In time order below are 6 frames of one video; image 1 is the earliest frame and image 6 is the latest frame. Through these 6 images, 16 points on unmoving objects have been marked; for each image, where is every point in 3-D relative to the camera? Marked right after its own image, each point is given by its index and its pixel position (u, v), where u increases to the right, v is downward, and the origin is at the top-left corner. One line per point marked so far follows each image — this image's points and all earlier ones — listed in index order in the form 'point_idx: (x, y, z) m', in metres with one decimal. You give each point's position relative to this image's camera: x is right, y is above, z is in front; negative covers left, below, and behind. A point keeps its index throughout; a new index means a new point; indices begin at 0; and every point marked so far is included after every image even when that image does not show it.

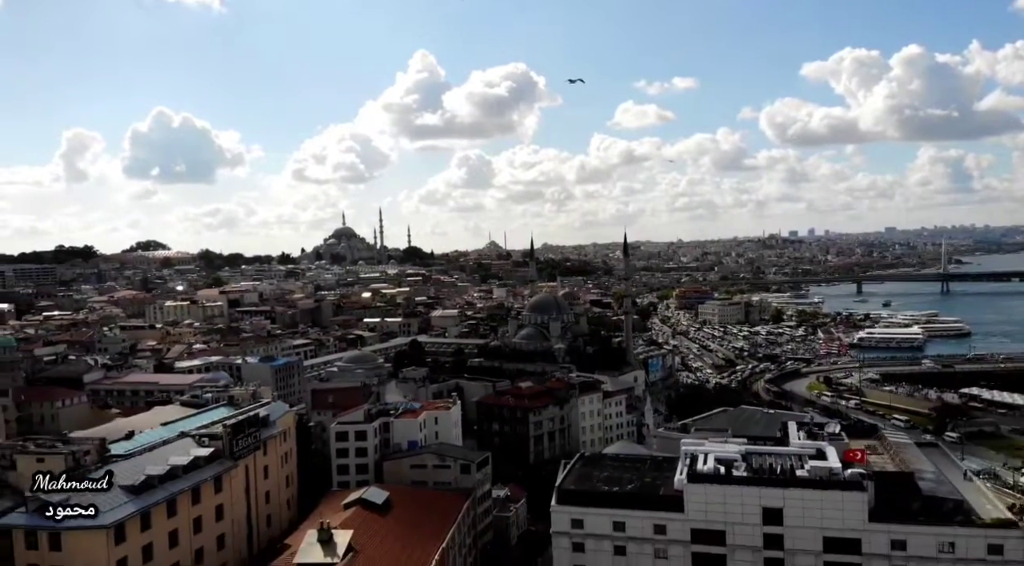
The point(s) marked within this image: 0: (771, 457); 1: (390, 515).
0: (+3.5, -2.3, +11.4) m
1: (-1.5, -3.1, +11.1) m
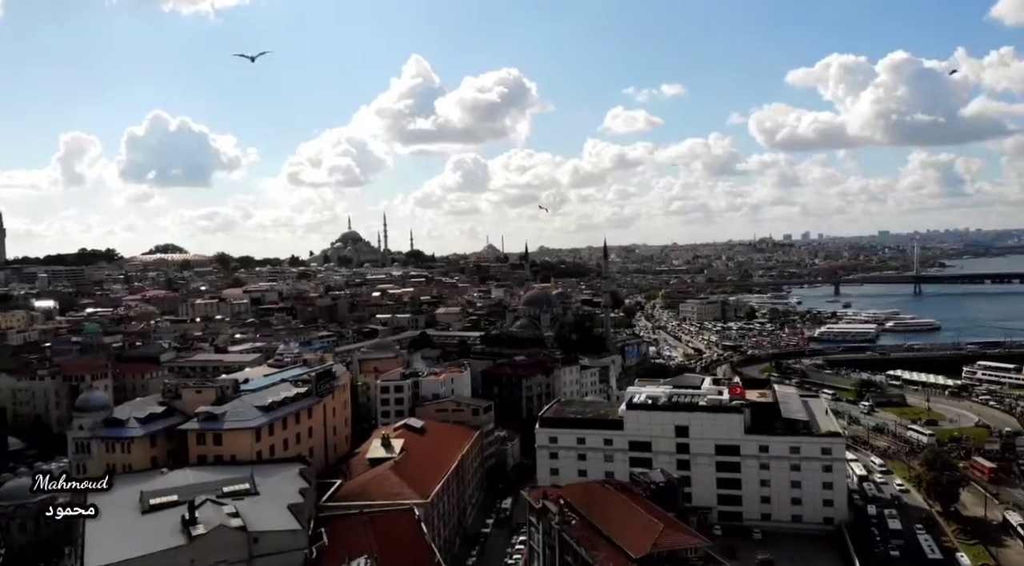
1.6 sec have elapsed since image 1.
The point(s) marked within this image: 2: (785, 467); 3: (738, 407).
0: (+3.4, -2.2, +16.5) m
1: (-1.6, -2.9, +16.1) m
2: (+4.9, -3.3, +15.1) m
3: (+4.1, -2.3, +15.4) m
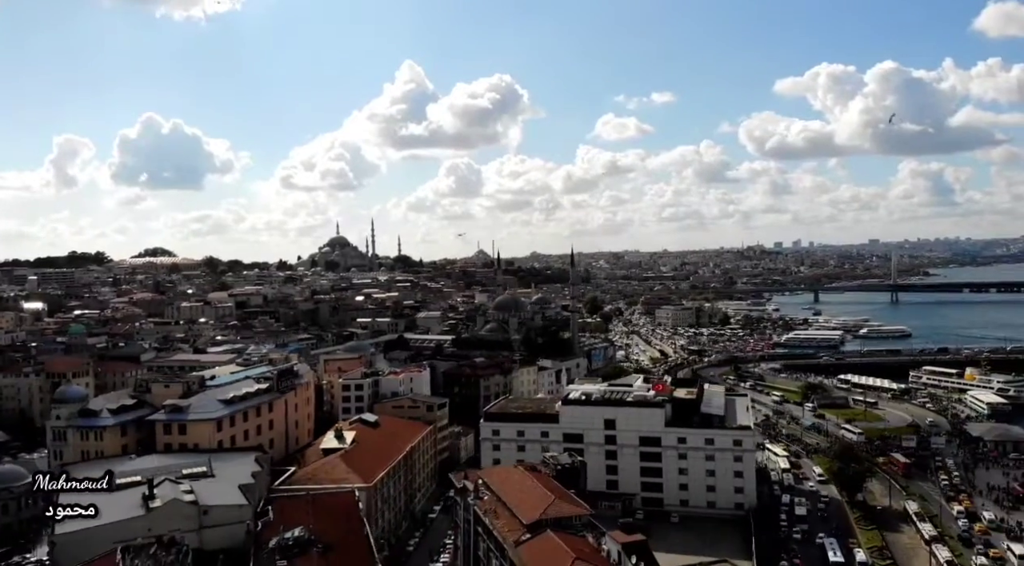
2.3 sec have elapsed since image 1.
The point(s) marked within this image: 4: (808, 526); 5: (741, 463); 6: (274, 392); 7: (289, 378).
0: (+2.3, -2.3, +17.9) m
1: (-2.8, -3.1, +17.5) m
2: (+3.8, -3.4, +16.6) m
3: (+3.0, -2.4, +16.9) m
4: (+5.6, -4.6, +15.9) m
5: (+4.5, -3.5, +16.4) m
6: (-5.0, -2.3, +17.5) m
7: (-4.9, -2.1, +18.1) m
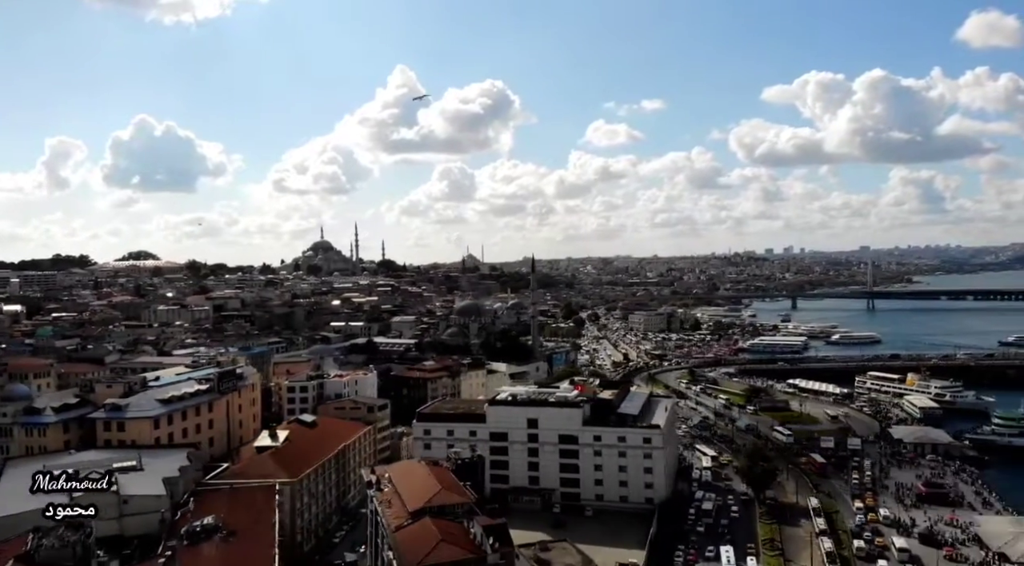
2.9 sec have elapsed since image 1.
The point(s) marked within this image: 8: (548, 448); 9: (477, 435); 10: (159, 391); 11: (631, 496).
0: (+0.7, -2.5, +18.9) m
1: (-4.3, -3.2, +18.5) m
2: (+2.2, -3.6, +17.6) m
3: (+1.4, -2.6, +17.8) m
4: (+4.1, -4.8, +16.9) m
5: (+2.9, -3.7, +17.4) m
6: (-6.6, -2.4, +18.4) m
7: (-6.5, -2.2, +19.1) m
8: (+0.8, -3.6, +17.9) m
9: (-0.8, -3.4, +18.3) m
10: (-7.4, -2.3, +17.3) m
11: (+2.5, -4.5, +17.5) m
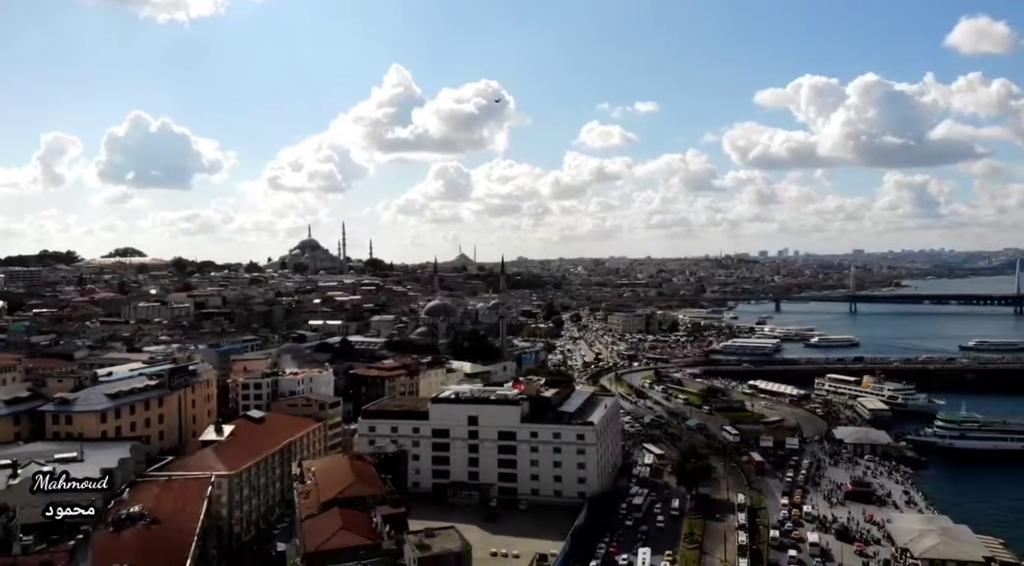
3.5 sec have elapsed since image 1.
0: (-0.6, -2.6, +19.5) m
1: (-5.7, -3.2, +19.1) m
2: (+0.8, -3.7, +18.2) m
3: (+0.1, -2.6, +18.5) m
4: (+2.7, -4.9, +17.5) m
5: (+1.6, -3.8, +18.0) m
6: (-7.9, -2.4, +19.0) m
7: (-7.8, -2.2, +19.6) m
8: (-0.6, -3.6, +18.5) m
9: (-2.1, -3.4, +18.9) m
10: (-8.7, -2.2, +17.8) m
11: (+1.2, -4.5, +18.1) m
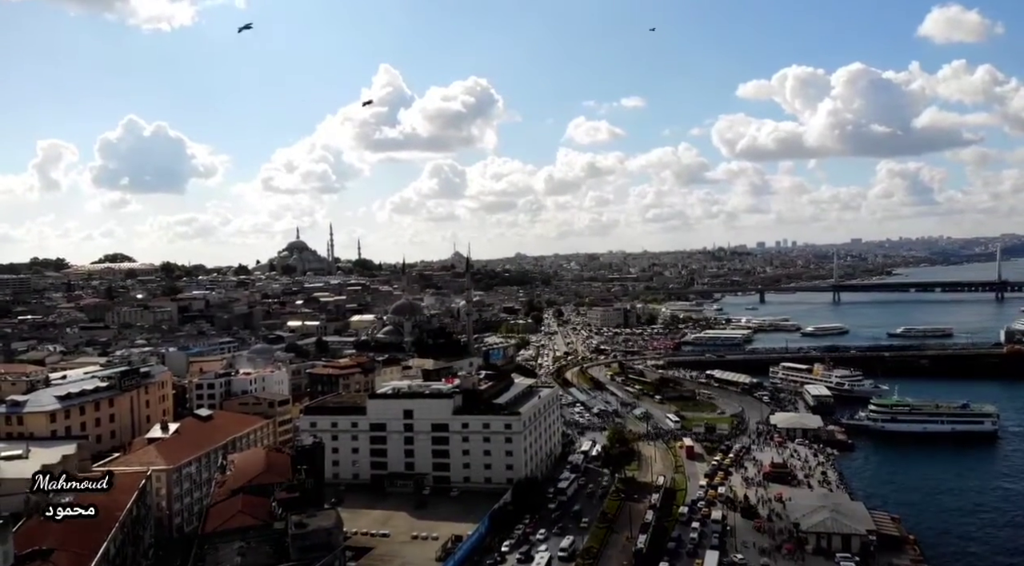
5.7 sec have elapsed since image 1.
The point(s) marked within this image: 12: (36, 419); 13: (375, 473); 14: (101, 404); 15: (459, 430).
0: (-2.3, -2.6, +20.5) m
1: (-7.3, -3.3, +20.1) m
2: (-0.7, -3.7, +19.2) m
3: (-1.5, -2.6, +19.5) m
4: (+1.1, -4.8, +18.6) m
5: (0.0, -3.7, +19.1) m
6: (-9.6, -2.6, +20.0) m
7: (-9.4, -2.3, +20.7) m
8: (-2.1, -3.6, +19.5) m
9: (-3.7, -3.4, +19.9) m
10: (-10.3, -2.4, +18.9) m
11: (-0.4, -4.5, +19.1) m
12: (-10.2, -2.9, +17.7) m
13: (-3.3, -4.5, +19.8) m
14: (-9.6, -2.8, +19.3) m
15: (-1.3, -3.4, +19.3) m
